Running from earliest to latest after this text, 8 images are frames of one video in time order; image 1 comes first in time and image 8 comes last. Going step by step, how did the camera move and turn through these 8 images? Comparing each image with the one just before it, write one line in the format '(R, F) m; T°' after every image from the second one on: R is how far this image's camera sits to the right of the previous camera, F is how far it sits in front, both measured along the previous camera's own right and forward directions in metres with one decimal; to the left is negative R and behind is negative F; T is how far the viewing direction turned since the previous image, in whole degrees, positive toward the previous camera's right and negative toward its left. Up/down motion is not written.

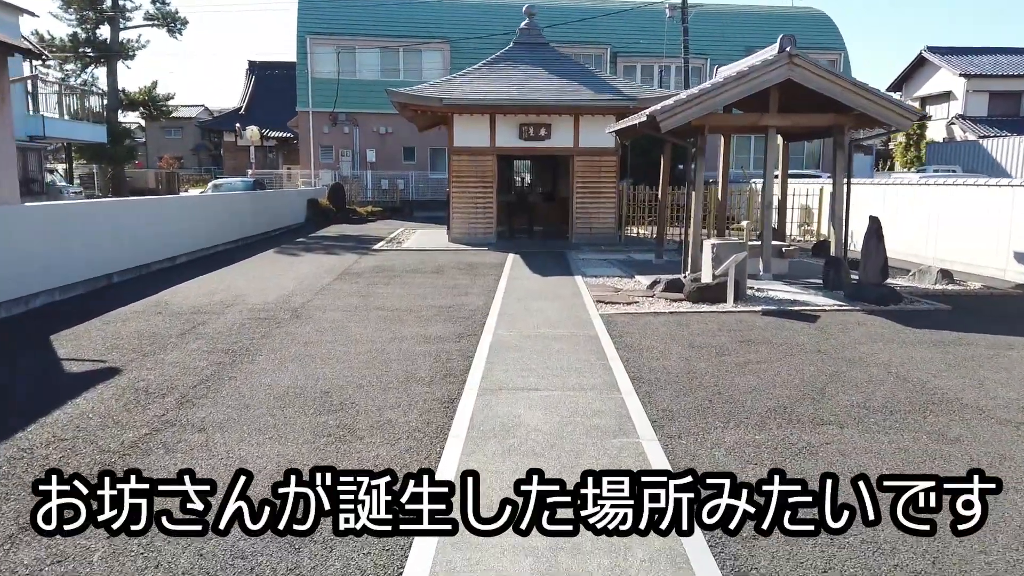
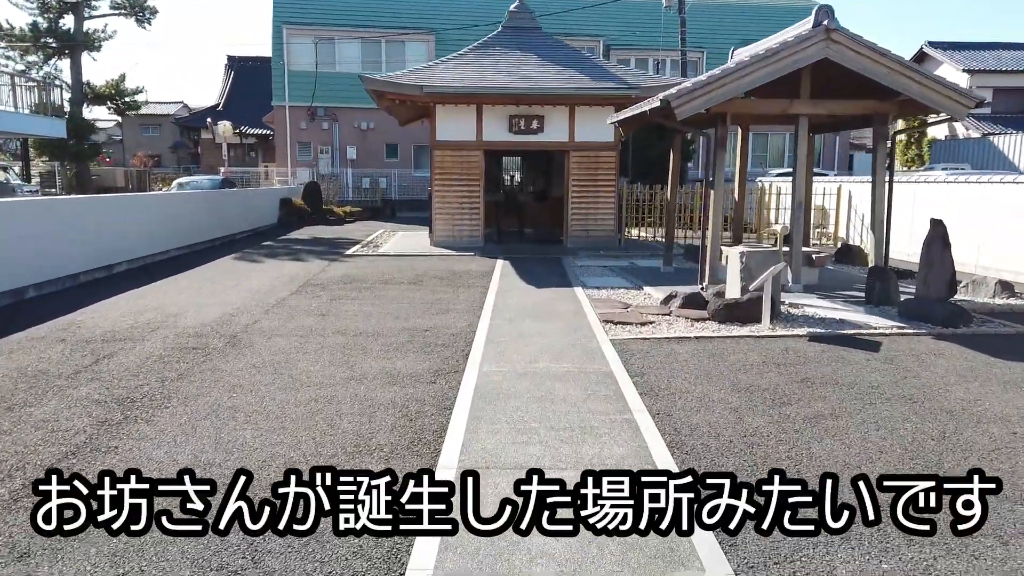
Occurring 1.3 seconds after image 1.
(0.0, +1.7) m; +1°
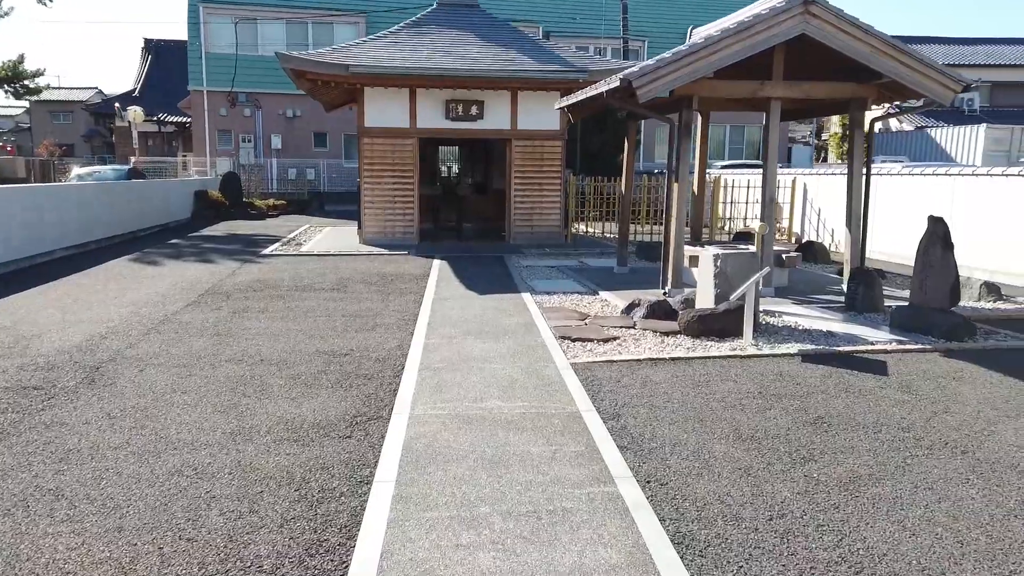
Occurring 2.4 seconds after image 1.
(0.0, +1.3) m; +5°
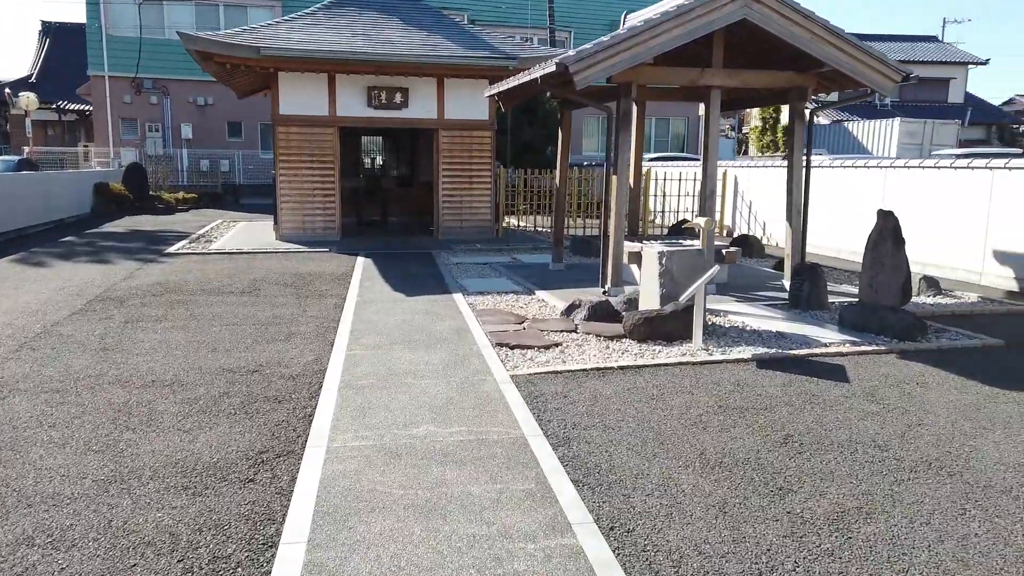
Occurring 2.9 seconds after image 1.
(0.0, +0.6) m; +5°
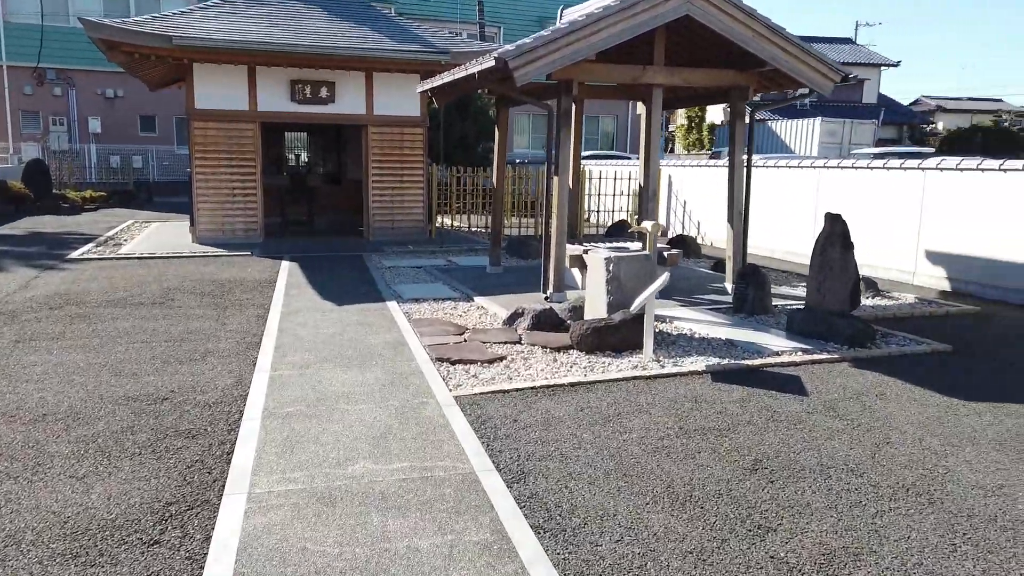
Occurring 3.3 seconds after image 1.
(-0.1, +0.4) m; +5°
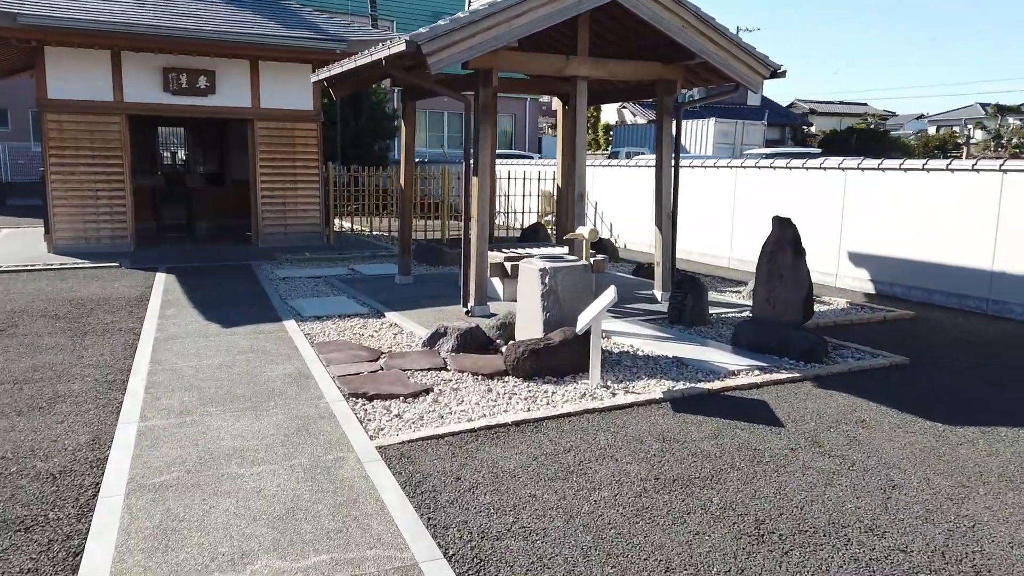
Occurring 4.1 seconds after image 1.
(-0.2, +0.8) m; +8°
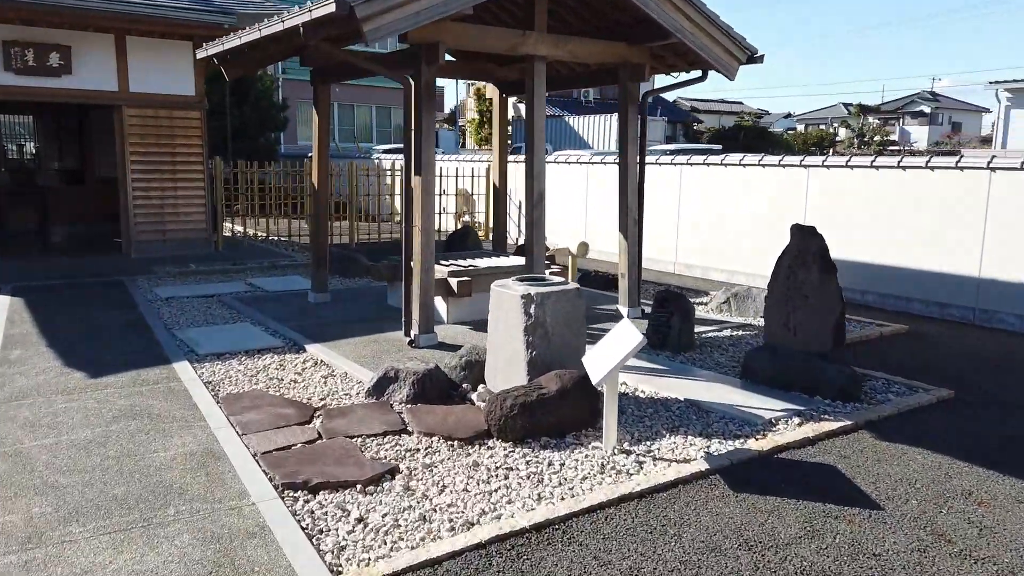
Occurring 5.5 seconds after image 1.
(-0.5, +1.3) m; +8°
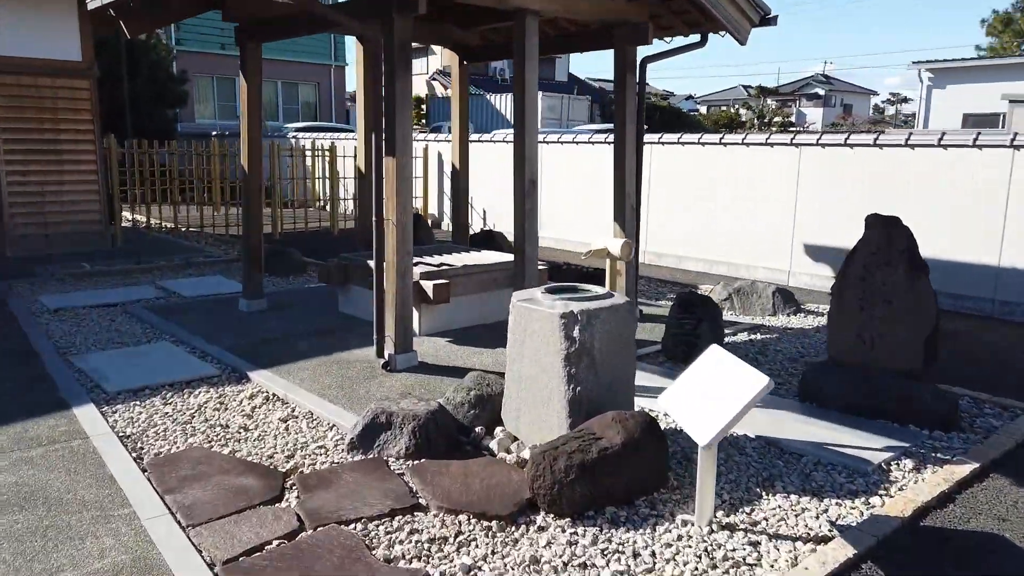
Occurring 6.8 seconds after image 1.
(-0.6, +1.2) m; +7°
